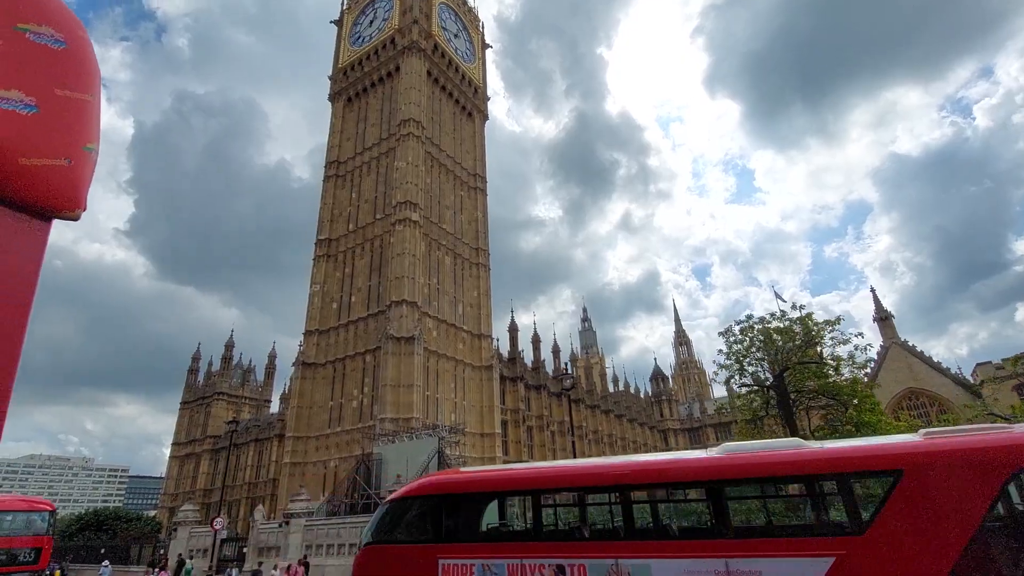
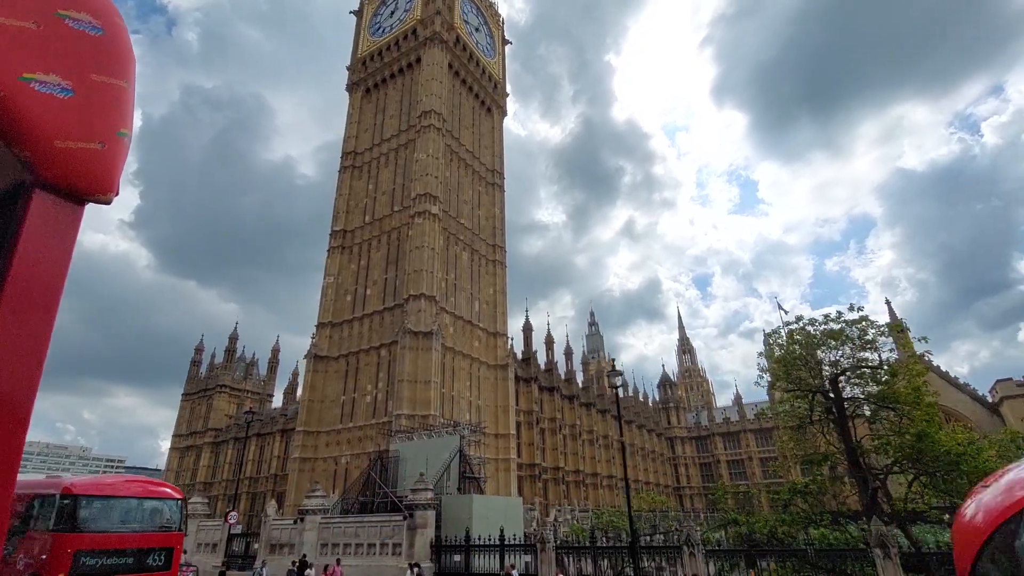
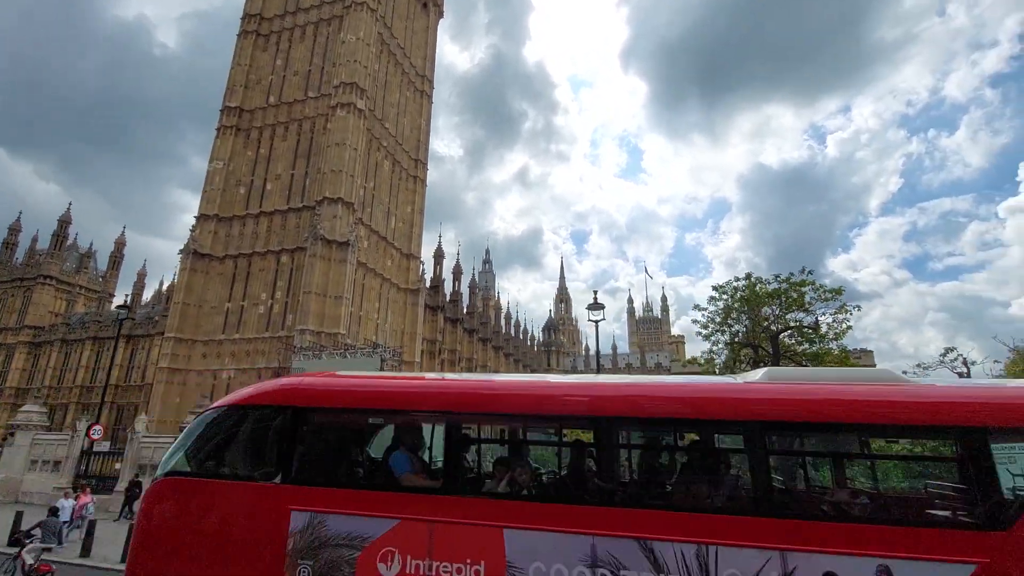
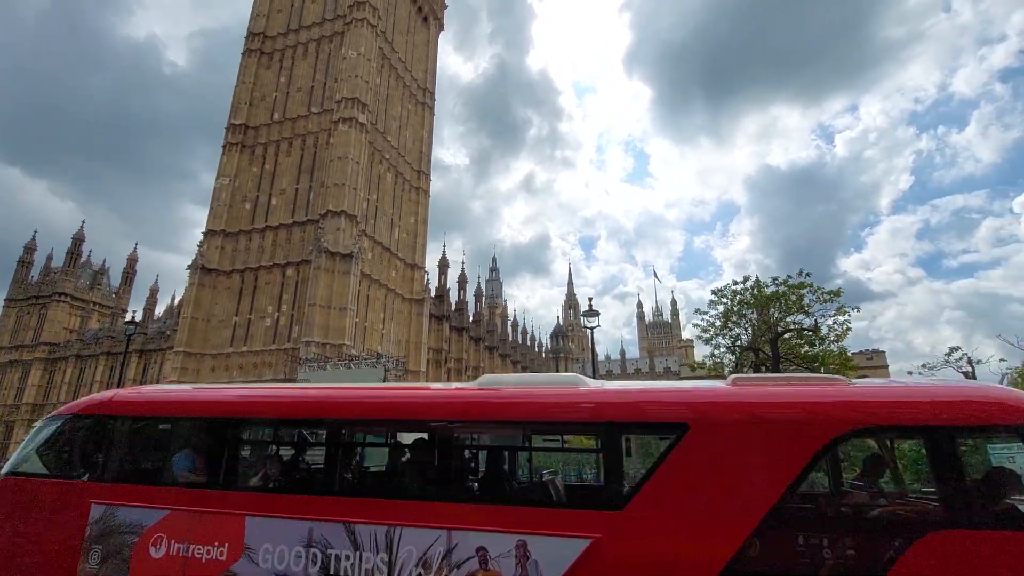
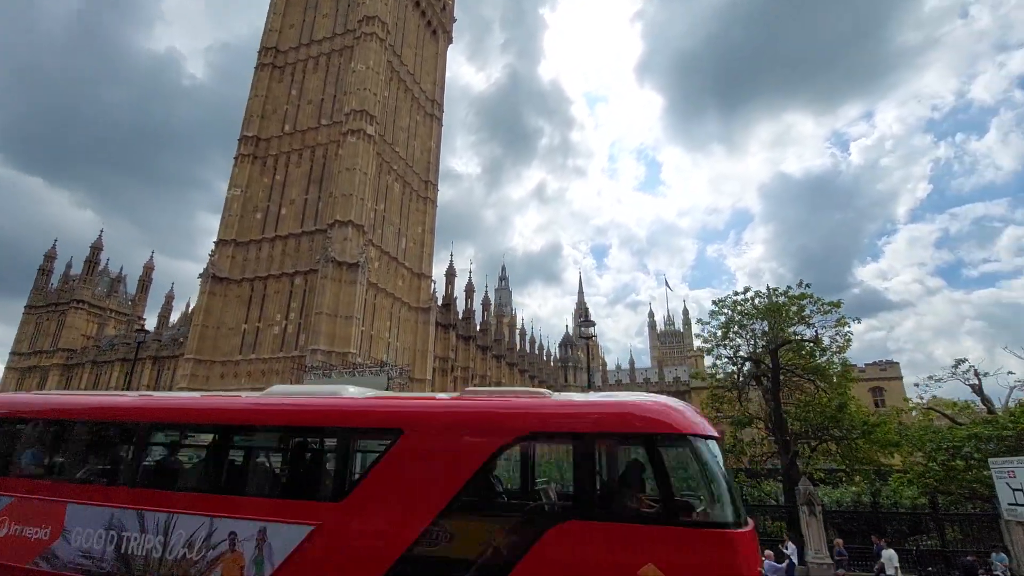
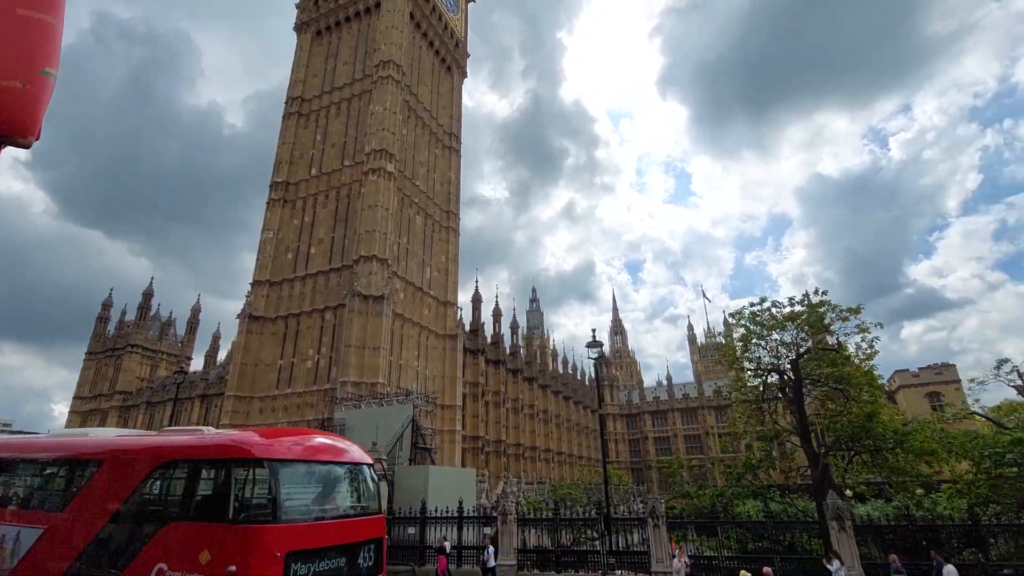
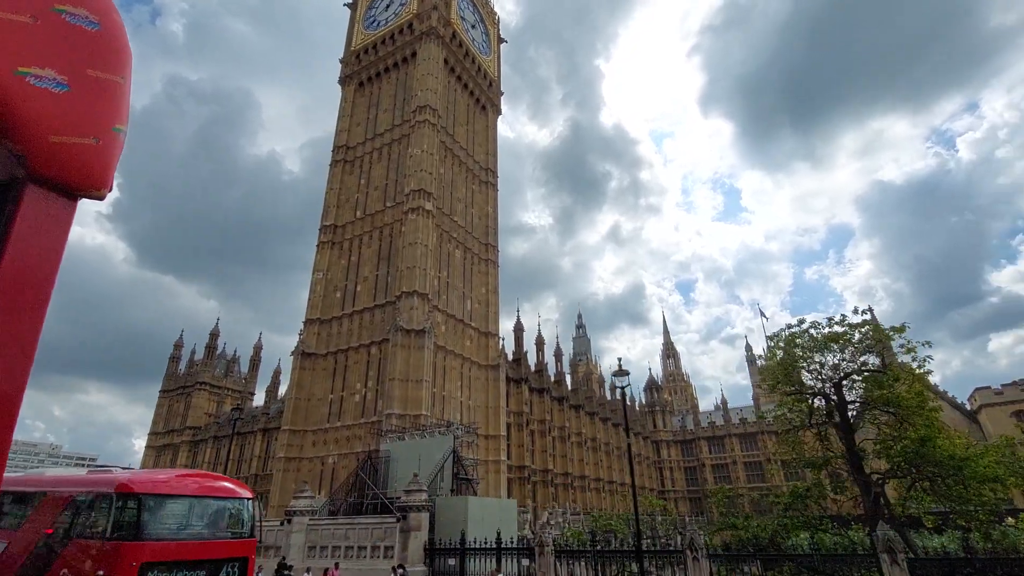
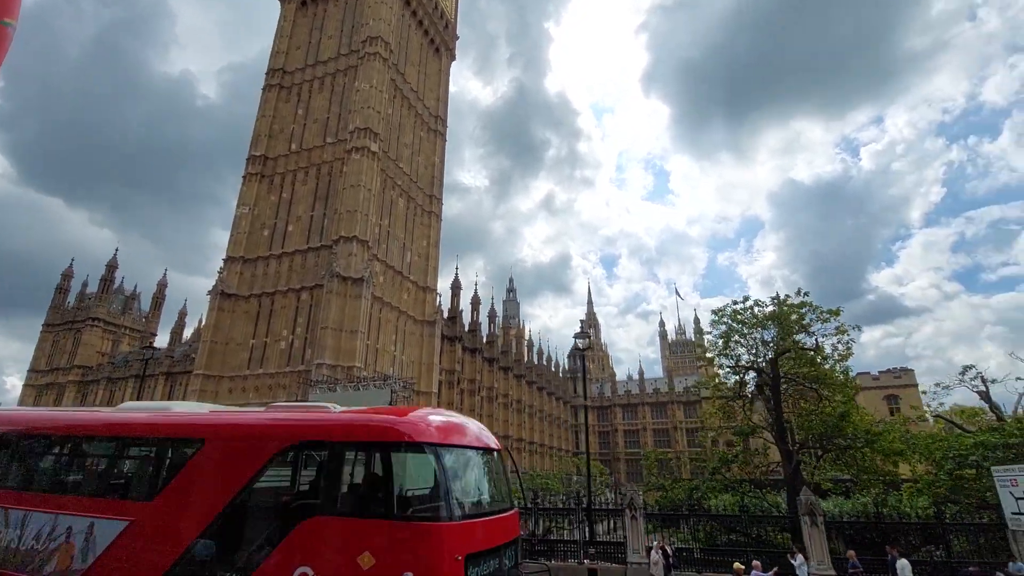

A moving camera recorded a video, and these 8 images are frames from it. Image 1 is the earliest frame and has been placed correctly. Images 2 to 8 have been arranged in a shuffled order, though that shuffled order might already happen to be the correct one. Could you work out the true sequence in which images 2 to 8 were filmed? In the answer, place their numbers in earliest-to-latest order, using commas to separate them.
2, 7, 6, 8, 5, 4, 3
